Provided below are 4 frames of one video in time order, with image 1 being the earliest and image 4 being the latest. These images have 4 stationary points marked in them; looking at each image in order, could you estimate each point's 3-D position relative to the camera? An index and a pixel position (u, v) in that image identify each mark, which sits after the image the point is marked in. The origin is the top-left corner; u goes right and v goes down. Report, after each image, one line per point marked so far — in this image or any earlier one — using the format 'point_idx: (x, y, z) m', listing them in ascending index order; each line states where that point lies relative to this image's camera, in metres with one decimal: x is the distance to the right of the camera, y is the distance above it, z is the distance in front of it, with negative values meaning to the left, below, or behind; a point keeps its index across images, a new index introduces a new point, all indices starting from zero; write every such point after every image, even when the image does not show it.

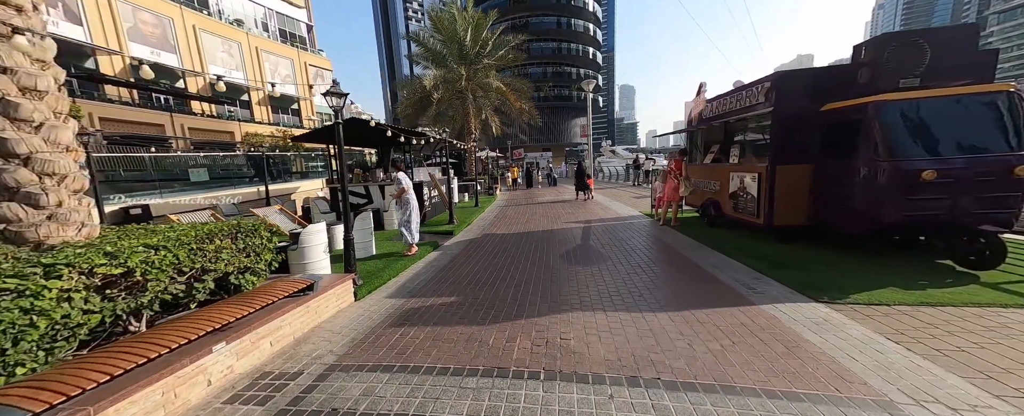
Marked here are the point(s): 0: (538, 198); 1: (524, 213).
0: (+1.4, +0.4, +18.4) m
1: (+0.5, -0.3, +13.5) m
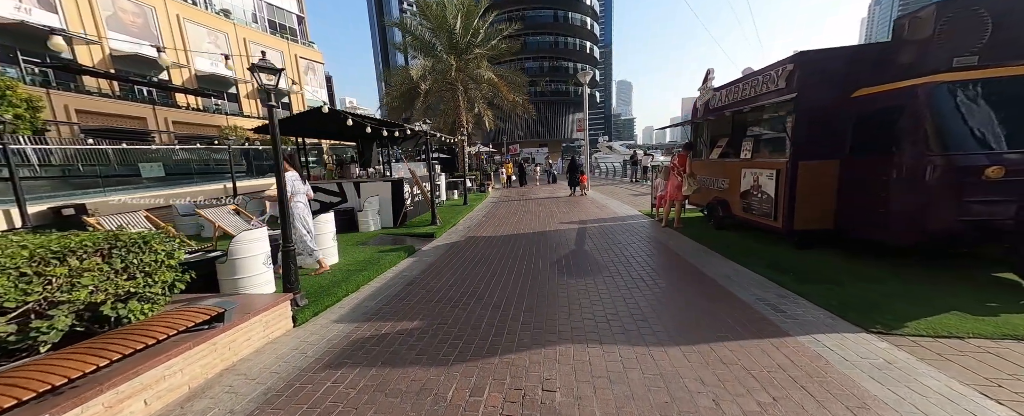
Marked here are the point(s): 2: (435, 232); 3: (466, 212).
0: (+1.0, +0.6, +17.5) m
1: (+0.2, -0.2, +12.6) m
2: (-1.8, -0.6, +8.7) m
3: (-1.5, -0.2, +12.3) m
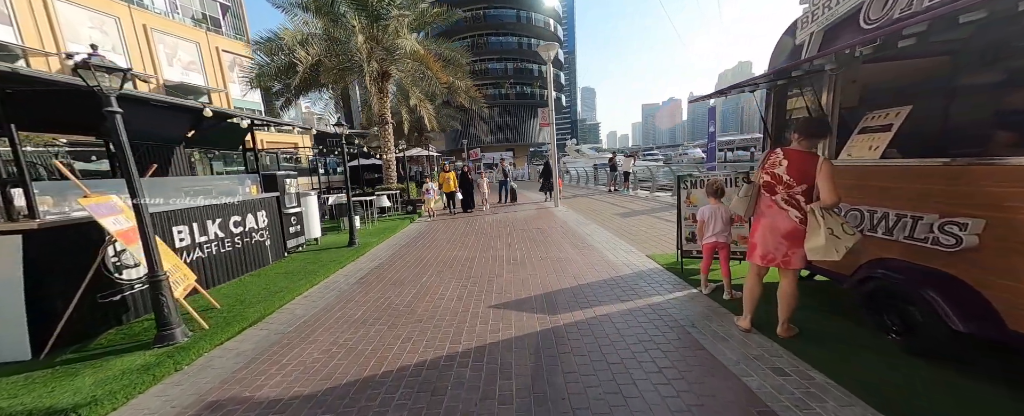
0: (-1.1, -0.4, +11.9) m
1: (-1.5, -1.1, +7.0) m
2: (-3.2, -1.4, +2.9) m
3: (-3.1, -1.1, +6.5) m
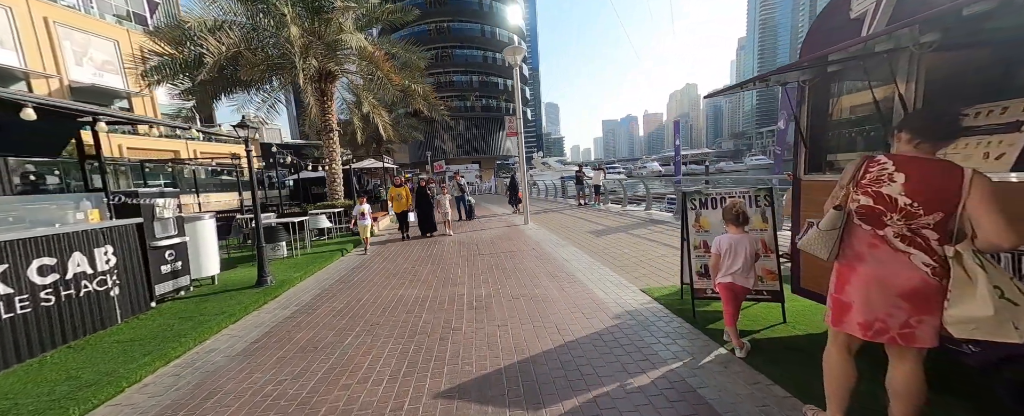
0: (-2.1, -1.0, +10.2) m
1: (-2.1, -1.5, +5.2) m
2: (-3.3, -1.7, +1.0) m
3: (-3.6, -1.5, +4.5) m
